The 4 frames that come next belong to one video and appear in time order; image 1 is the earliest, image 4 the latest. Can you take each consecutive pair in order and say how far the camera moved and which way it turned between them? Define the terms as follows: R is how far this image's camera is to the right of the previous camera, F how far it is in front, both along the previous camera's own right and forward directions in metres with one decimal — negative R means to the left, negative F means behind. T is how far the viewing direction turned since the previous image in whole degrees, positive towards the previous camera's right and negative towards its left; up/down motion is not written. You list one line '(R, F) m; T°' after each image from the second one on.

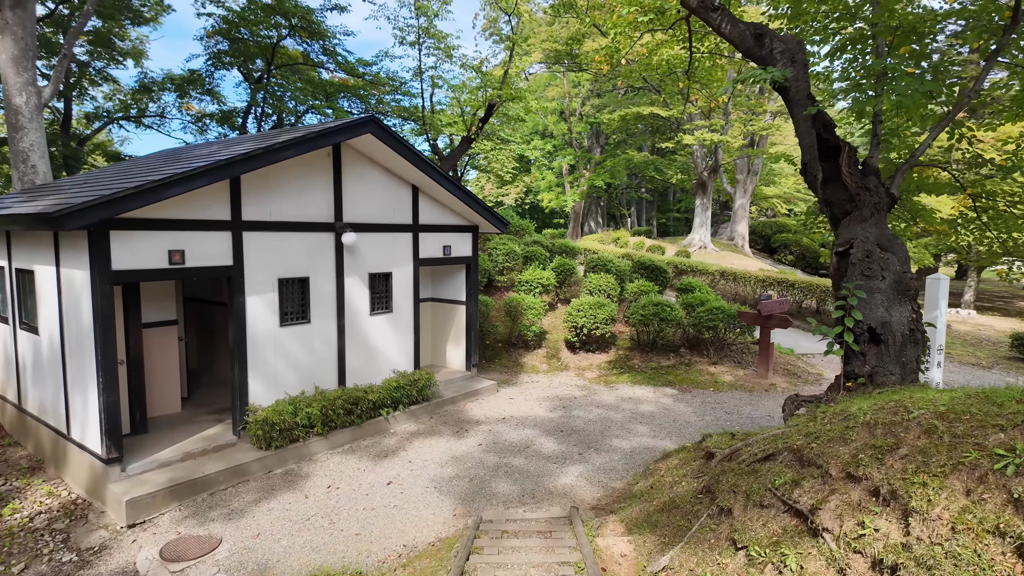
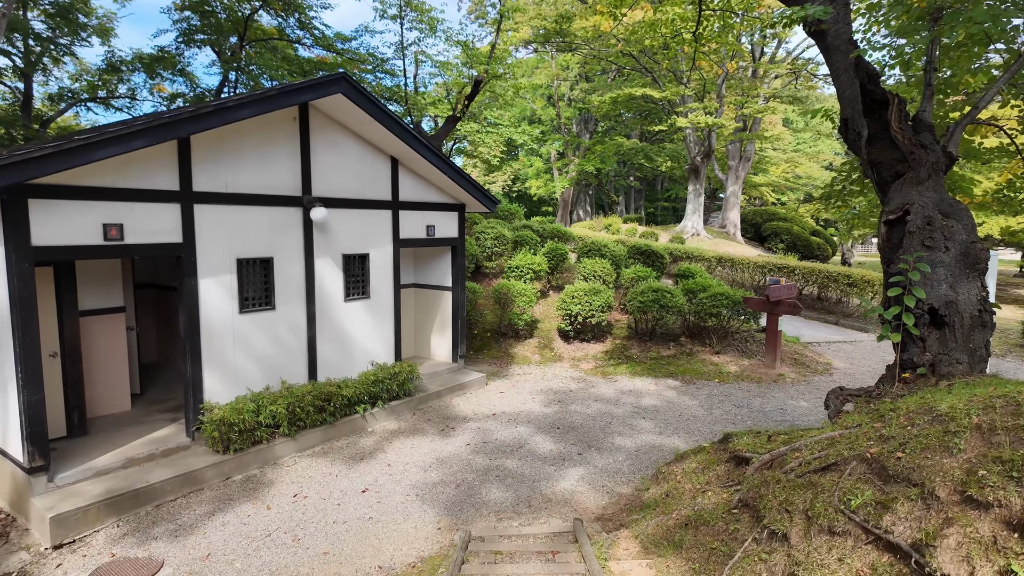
(0.0, +0.7) m; +1°
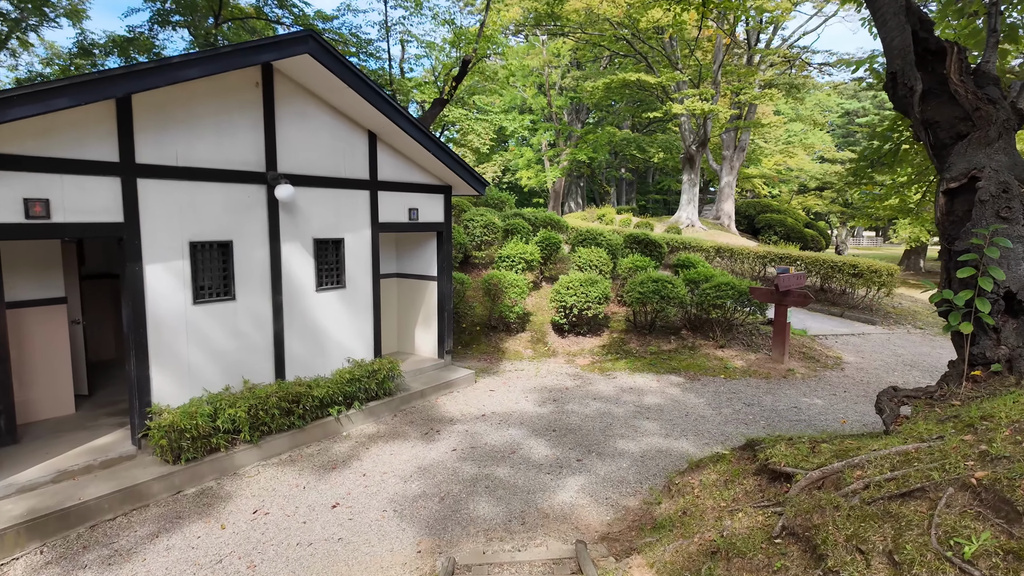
(0.0, +0.7) m; +1°
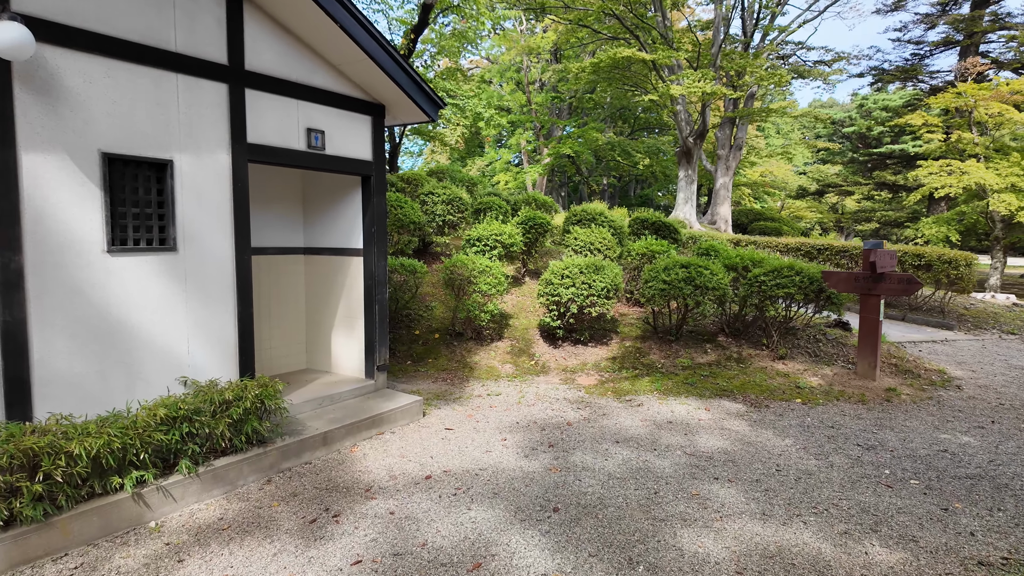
(+0.1, +2.8) m; +2°
